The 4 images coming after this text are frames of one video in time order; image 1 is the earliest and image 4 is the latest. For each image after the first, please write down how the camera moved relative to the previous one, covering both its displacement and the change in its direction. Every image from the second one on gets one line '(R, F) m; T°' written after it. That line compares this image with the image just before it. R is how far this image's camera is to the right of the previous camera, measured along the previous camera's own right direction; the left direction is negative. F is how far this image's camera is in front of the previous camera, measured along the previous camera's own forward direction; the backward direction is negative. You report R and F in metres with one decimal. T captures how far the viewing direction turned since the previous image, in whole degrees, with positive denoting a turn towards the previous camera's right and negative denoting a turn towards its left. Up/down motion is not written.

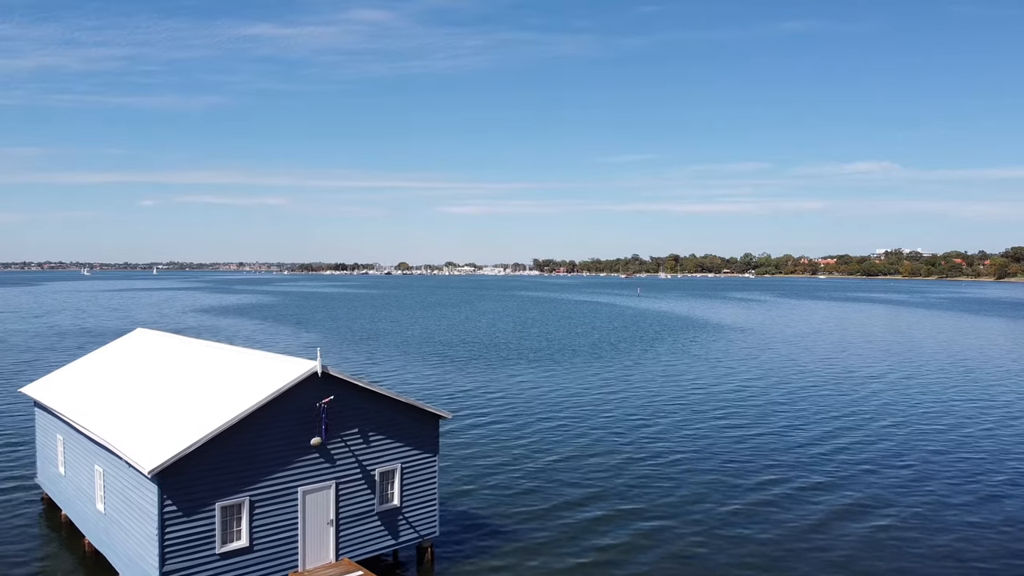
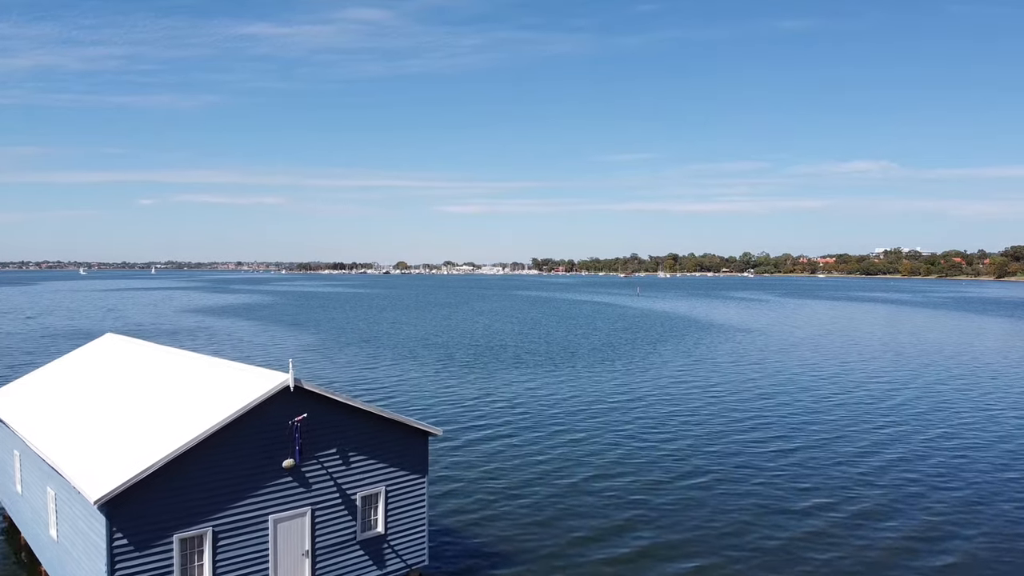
(0.0, +1.1) m; 0°
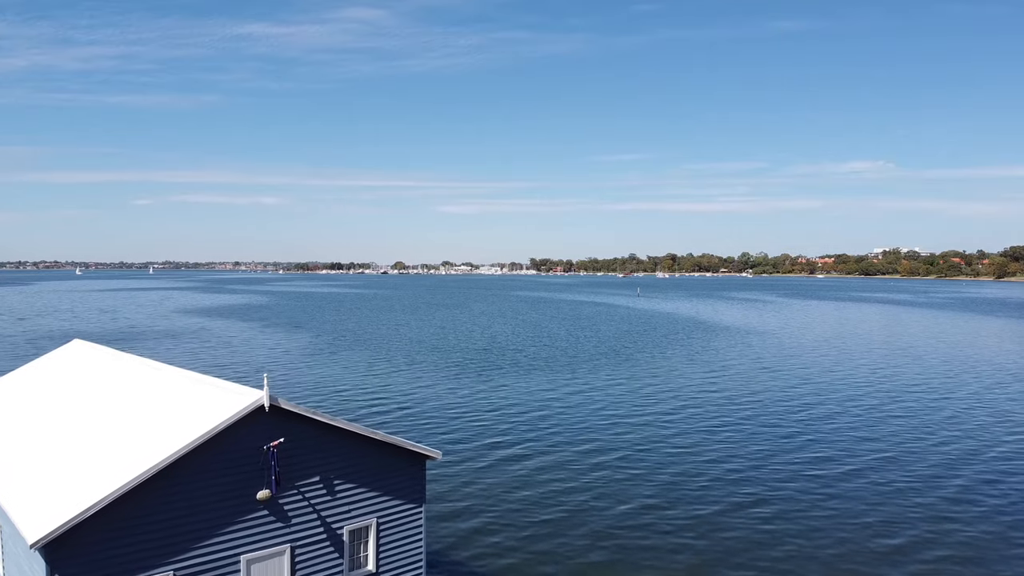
(-0.1, +1.2) m; 0°
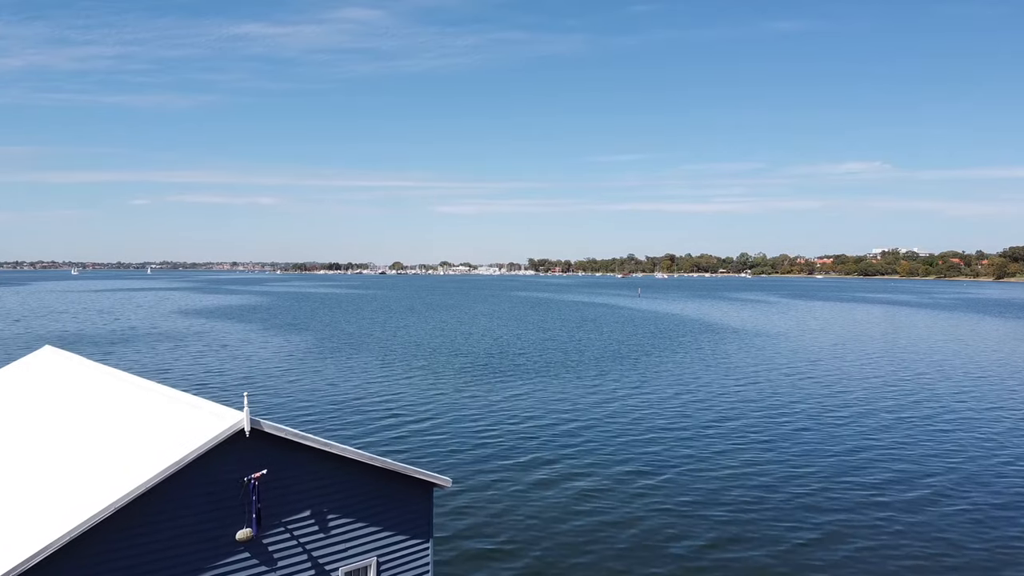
(-0.2, +1.1) m; 0°
